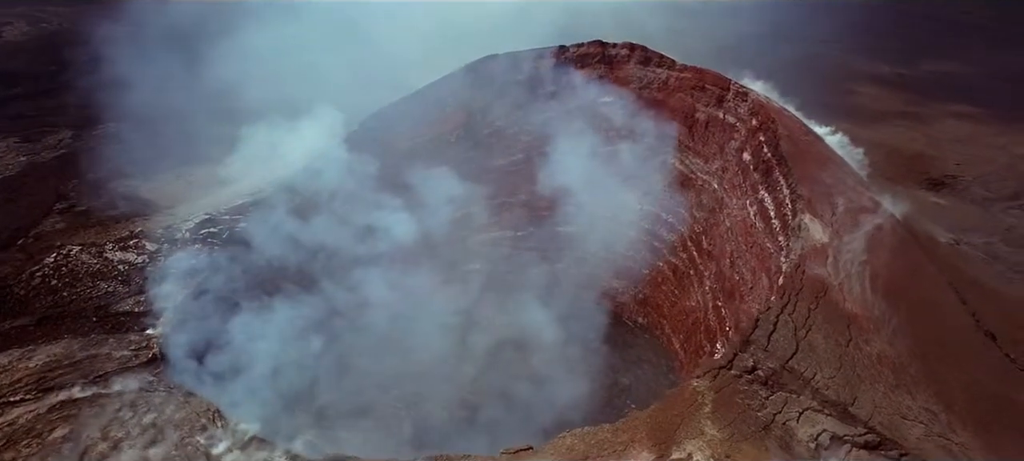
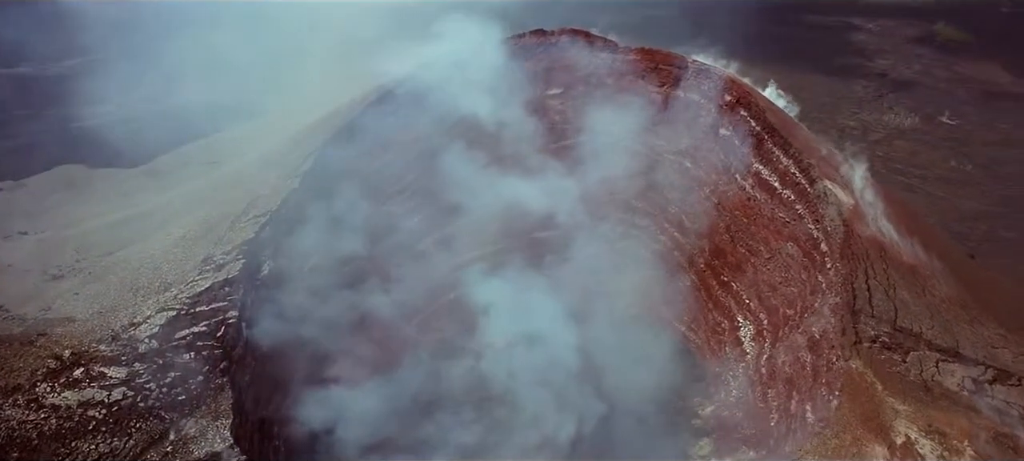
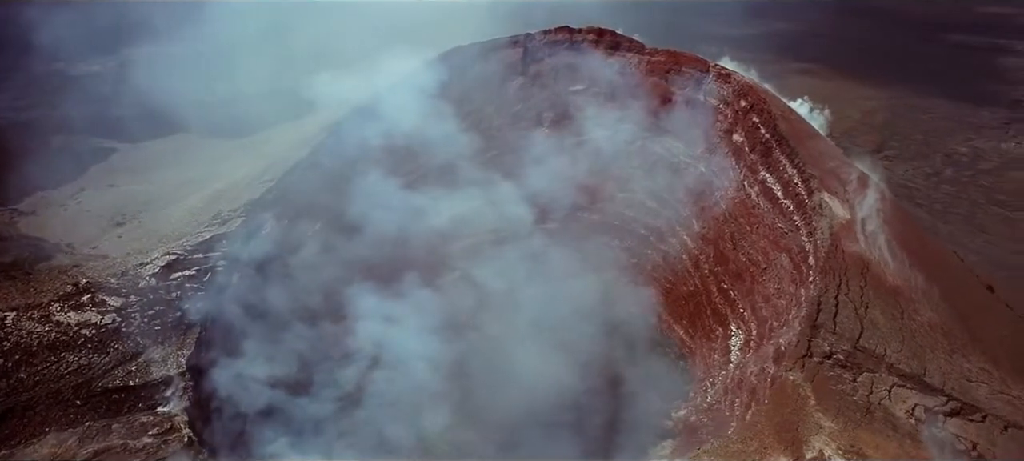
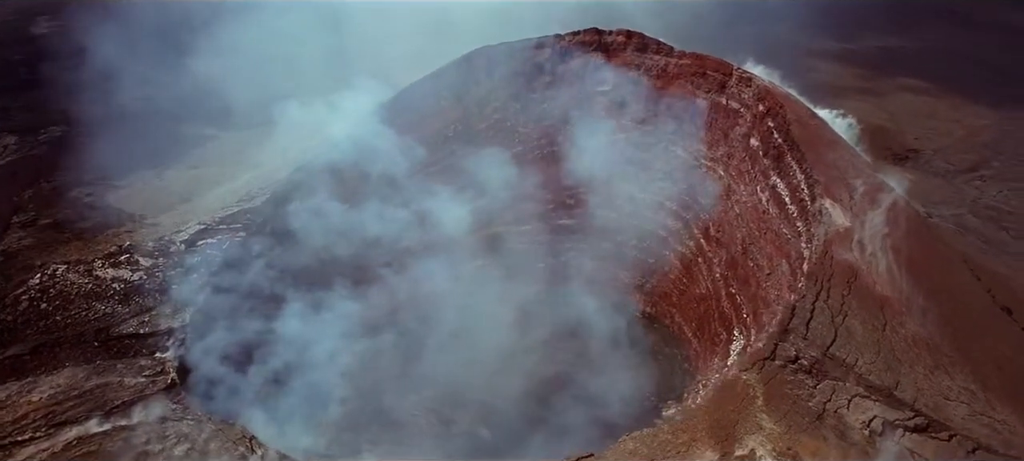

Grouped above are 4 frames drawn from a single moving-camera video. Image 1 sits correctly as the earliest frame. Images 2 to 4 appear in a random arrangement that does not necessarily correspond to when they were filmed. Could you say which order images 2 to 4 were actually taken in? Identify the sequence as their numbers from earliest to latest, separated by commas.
4, 3, 2
